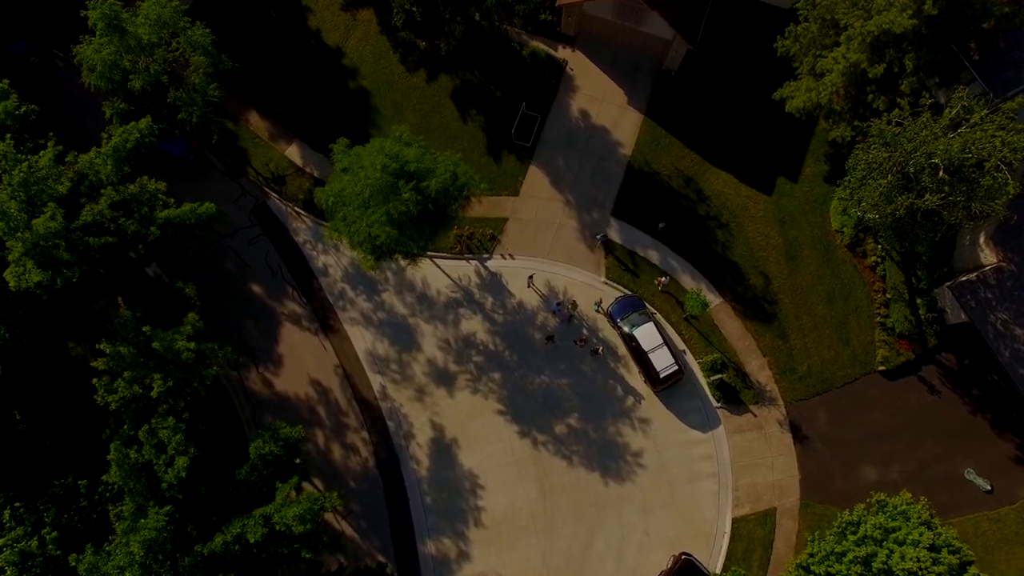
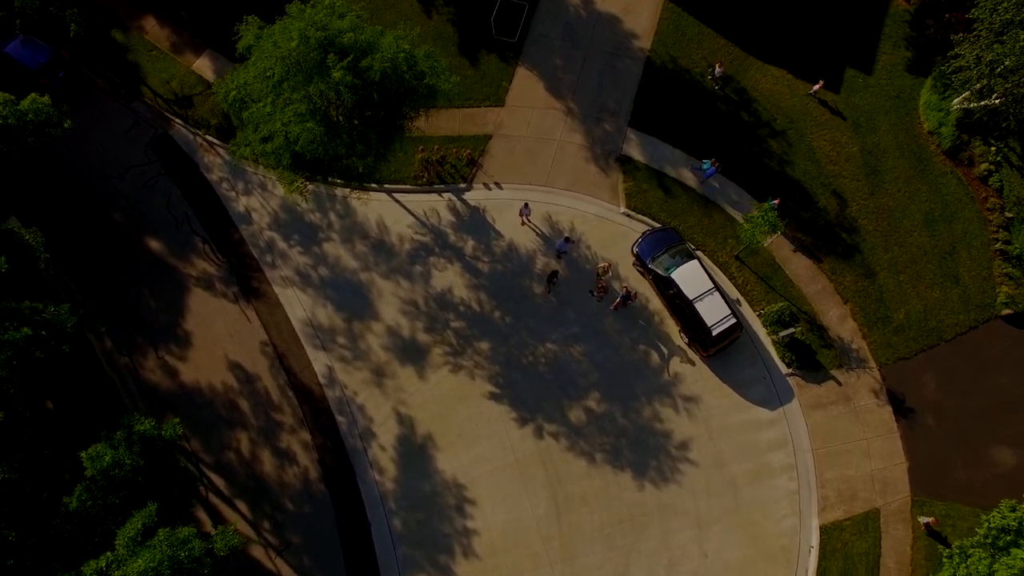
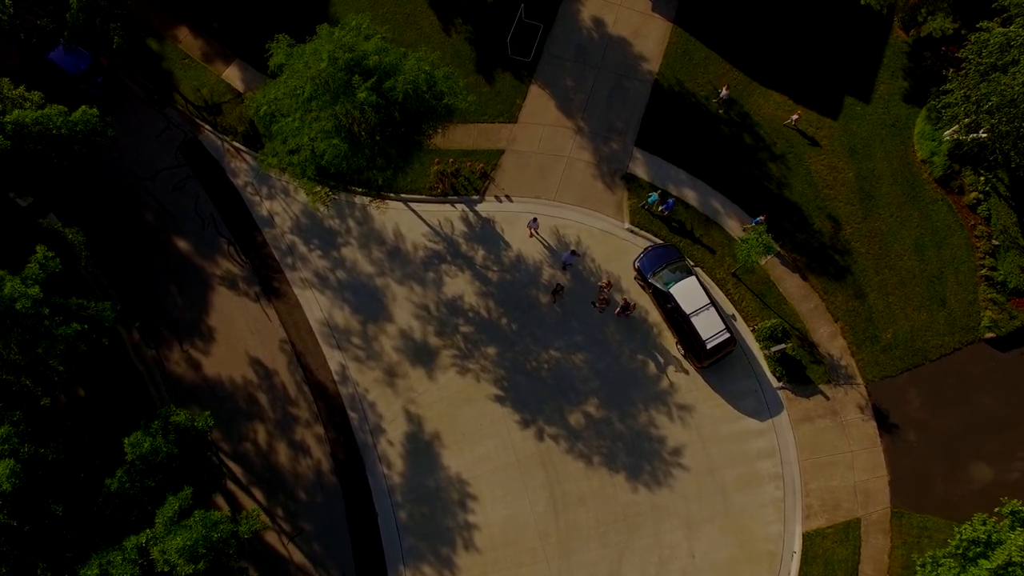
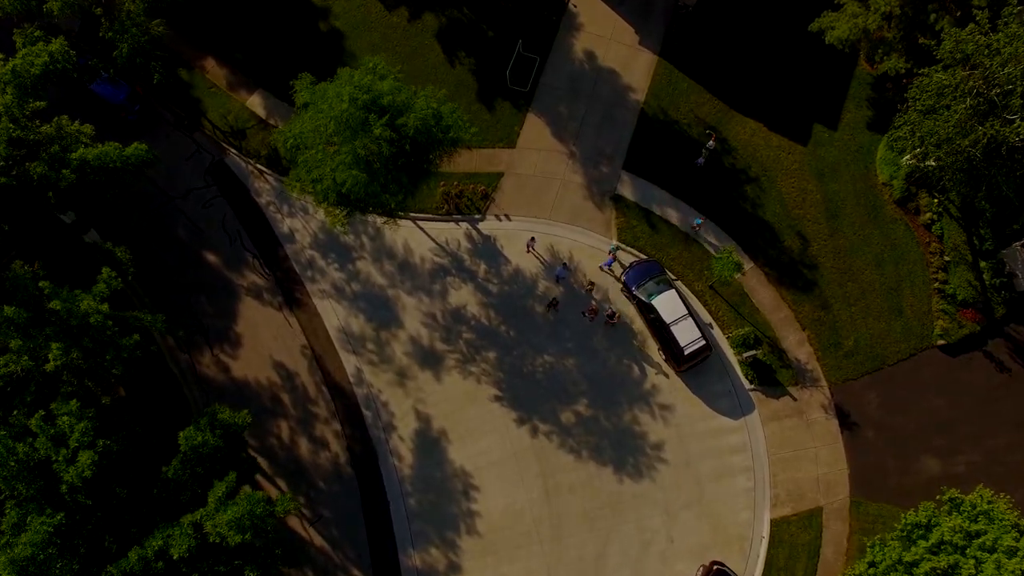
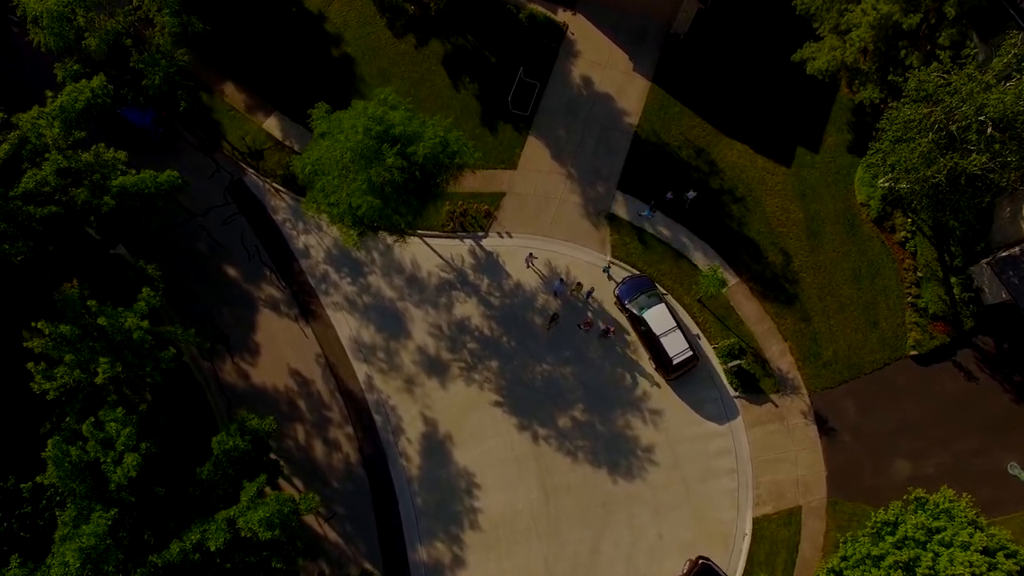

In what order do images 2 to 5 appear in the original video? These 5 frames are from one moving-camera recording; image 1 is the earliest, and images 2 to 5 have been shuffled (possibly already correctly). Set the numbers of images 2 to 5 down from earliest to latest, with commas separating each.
5, 4, 3, 2
